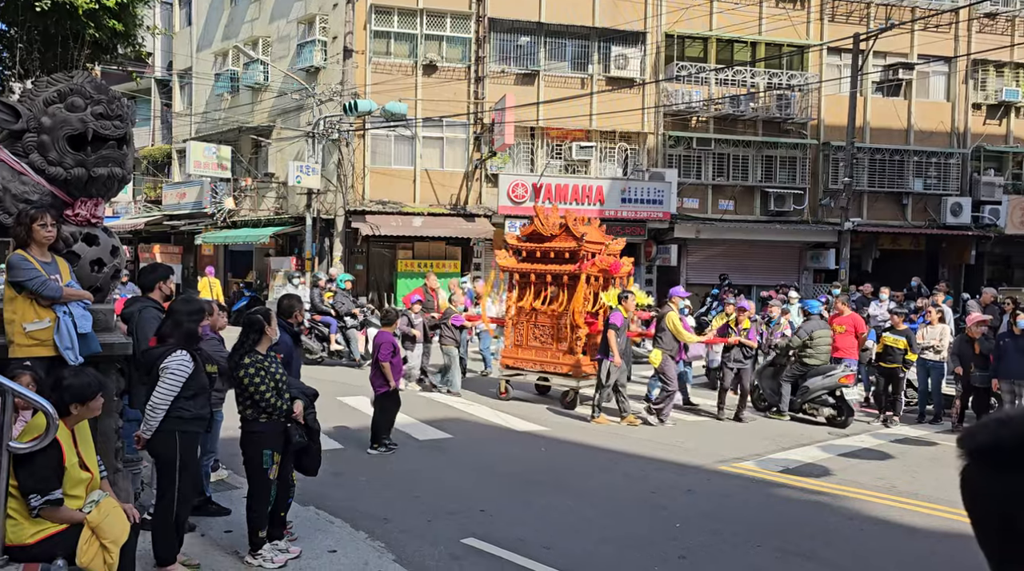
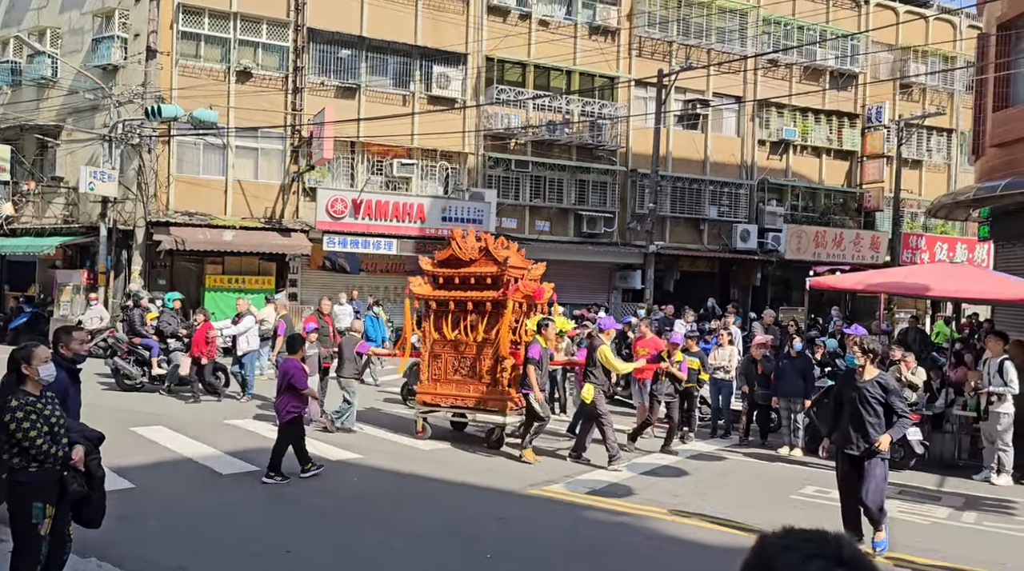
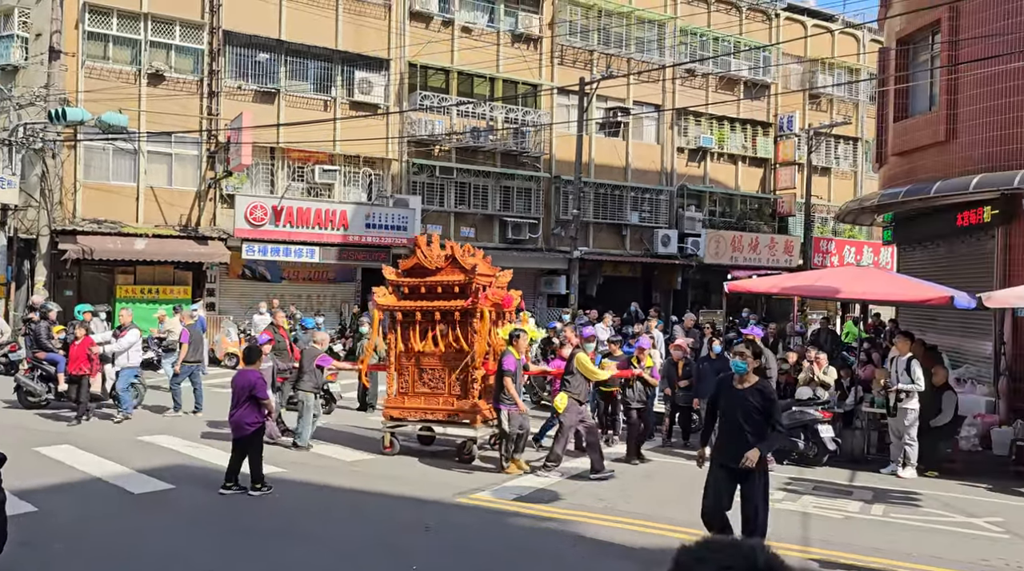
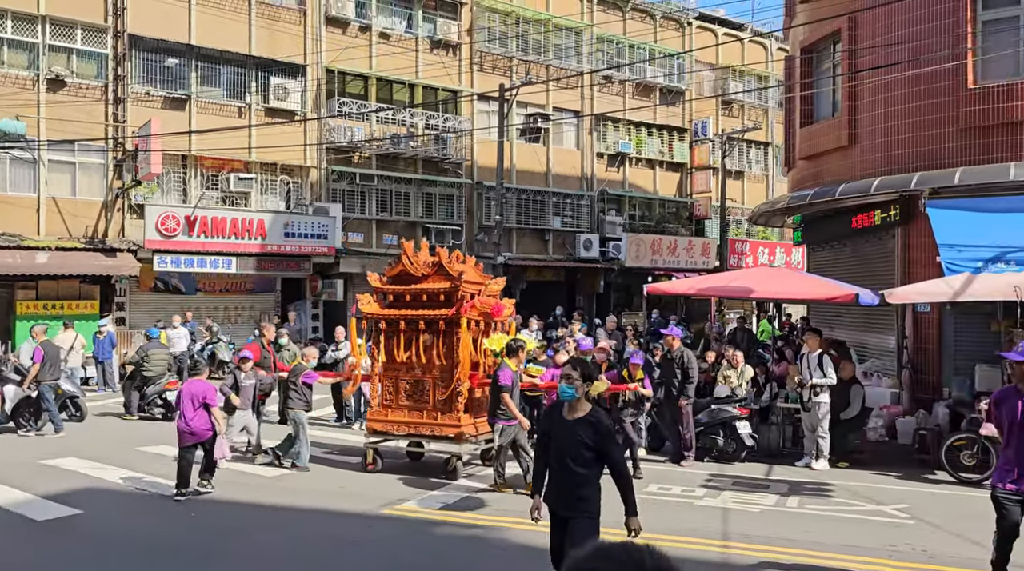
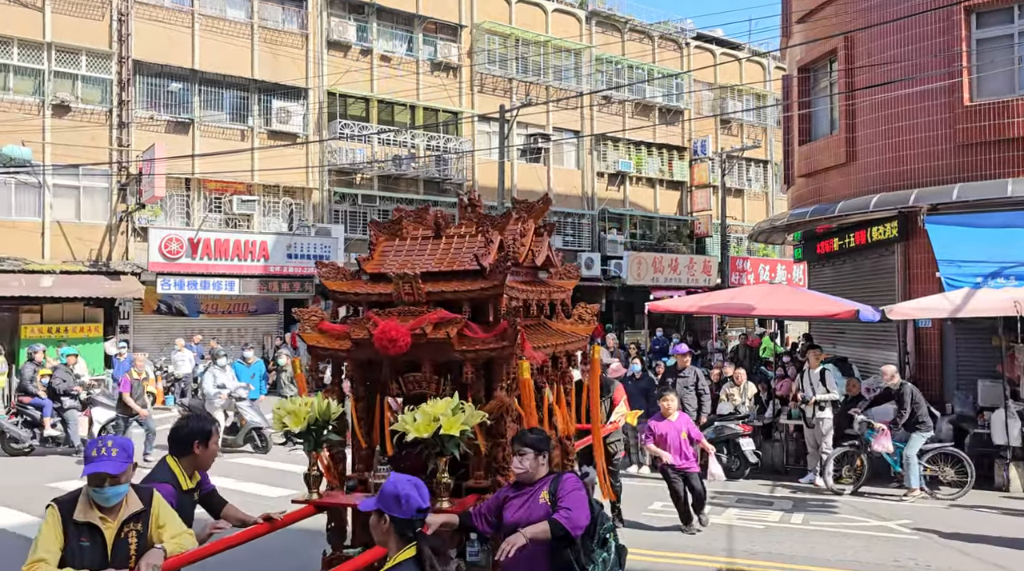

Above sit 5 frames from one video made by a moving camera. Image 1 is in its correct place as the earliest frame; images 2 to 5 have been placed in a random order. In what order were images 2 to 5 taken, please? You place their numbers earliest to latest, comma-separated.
2, 3, 4, 5
